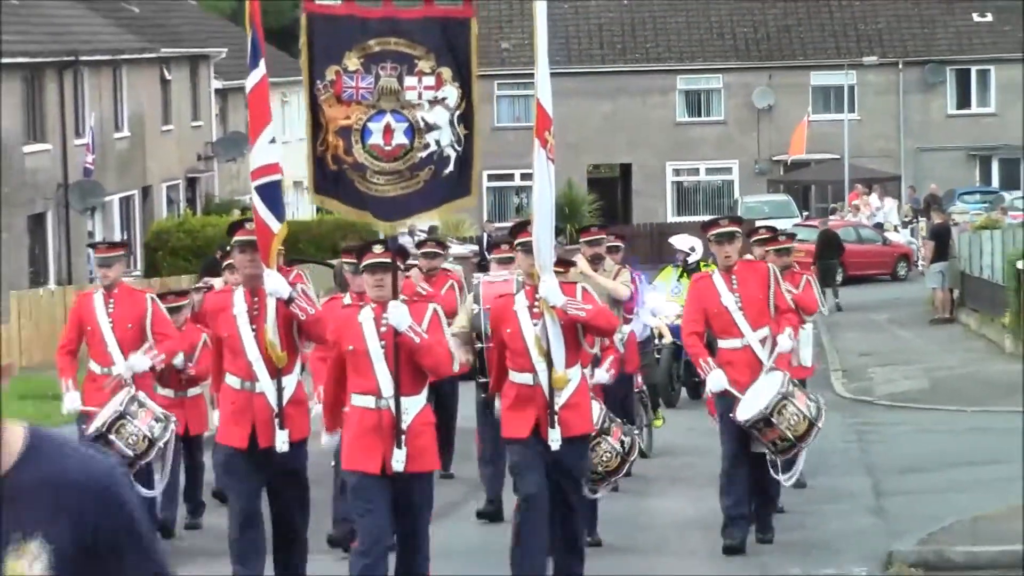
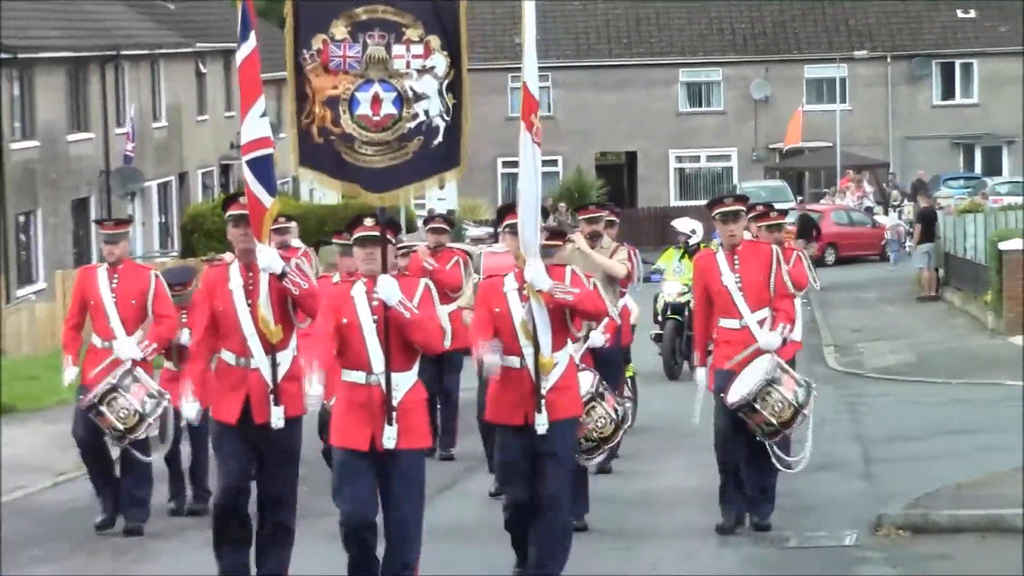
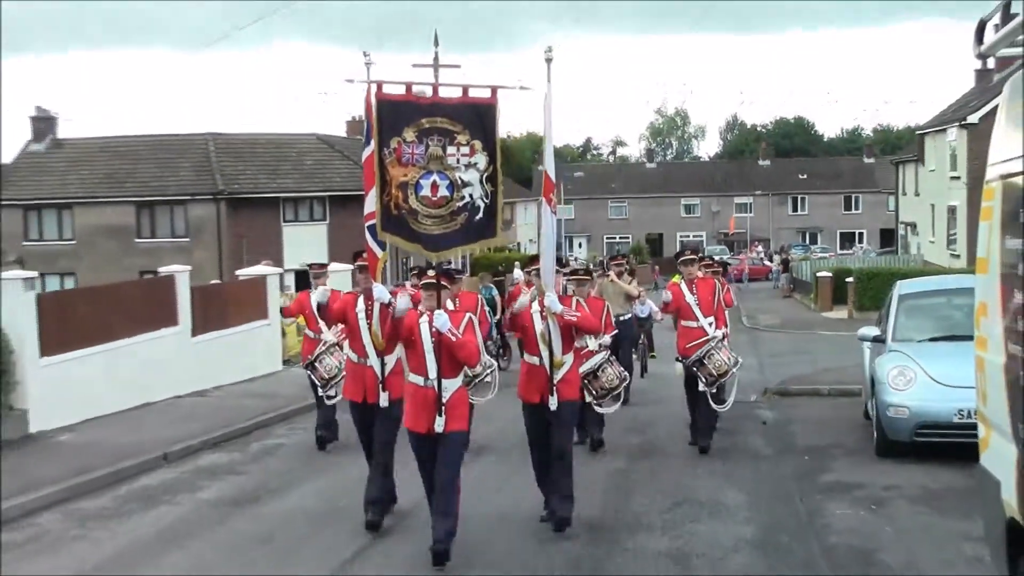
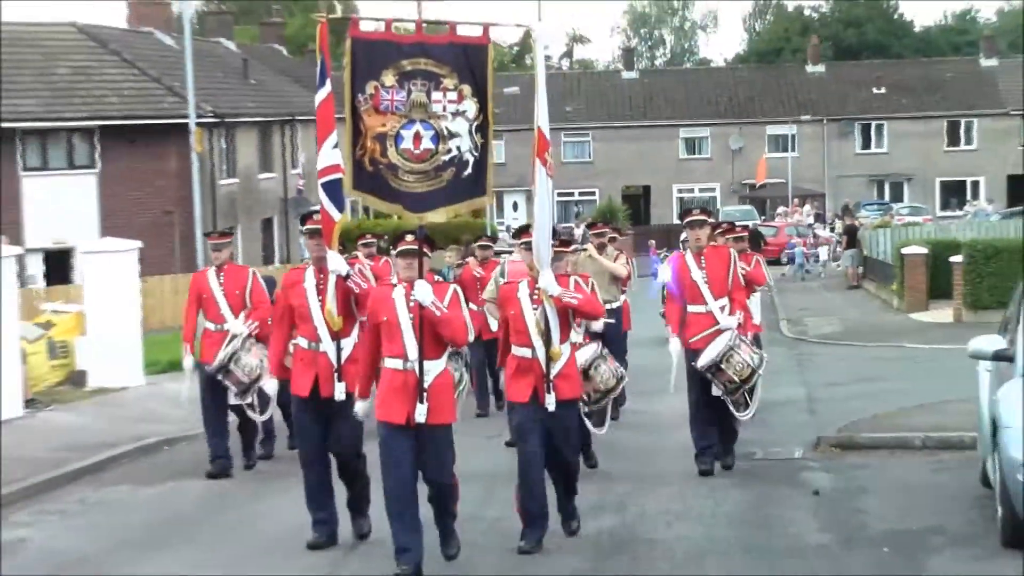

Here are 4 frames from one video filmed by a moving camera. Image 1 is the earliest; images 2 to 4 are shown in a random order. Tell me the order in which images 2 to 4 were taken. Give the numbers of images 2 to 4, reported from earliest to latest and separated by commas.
2, 4, 3
